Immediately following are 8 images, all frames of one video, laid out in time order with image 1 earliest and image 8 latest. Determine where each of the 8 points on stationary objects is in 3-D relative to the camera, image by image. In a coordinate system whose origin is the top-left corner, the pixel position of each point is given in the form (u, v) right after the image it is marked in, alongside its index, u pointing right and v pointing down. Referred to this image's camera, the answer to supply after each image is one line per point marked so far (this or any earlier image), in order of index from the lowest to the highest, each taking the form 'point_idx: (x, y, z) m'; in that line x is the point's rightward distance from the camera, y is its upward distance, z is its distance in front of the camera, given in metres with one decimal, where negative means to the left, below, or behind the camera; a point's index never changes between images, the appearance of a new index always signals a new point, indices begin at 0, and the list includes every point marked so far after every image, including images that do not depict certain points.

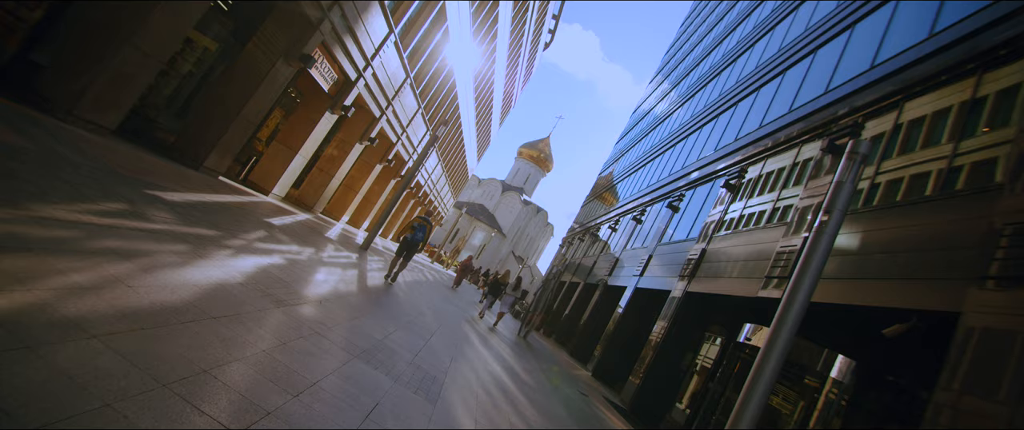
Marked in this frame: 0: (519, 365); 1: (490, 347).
0: (+0.1, -3.0, +8.9) m
1: (-0.5, -2.6, +9.0) m
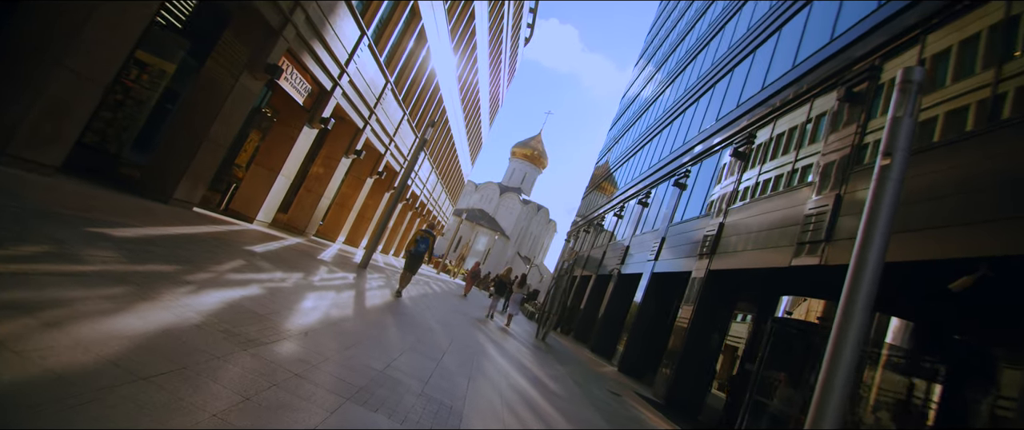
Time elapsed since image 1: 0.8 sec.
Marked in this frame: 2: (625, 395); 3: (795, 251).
0: (+0.5, -2.8, +8.1) m
1: (-0.1, -2.6, +8.2) m
2: (+2.6, -4.1, +10.1) m
3: (+5.7, -0.7, +9.1) m
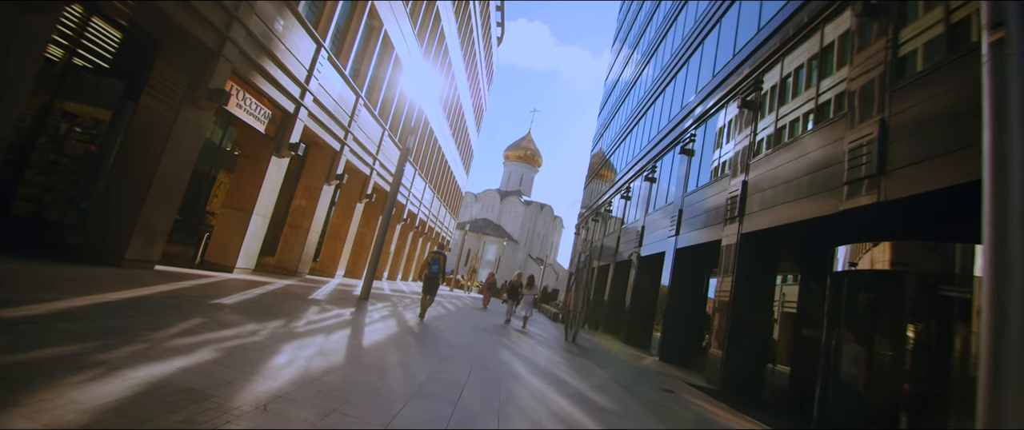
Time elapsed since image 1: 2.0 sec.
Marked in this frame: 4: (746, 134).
0: (+1.1, -2.6, +7.0) m
1: (+0.5, -2.5, +7.1) m
2: (+3.3, -3.5, +9.0) m
3: (+5.8, +0.4, +7.9) m
4: (+6.4, +2.2, +12.2) m
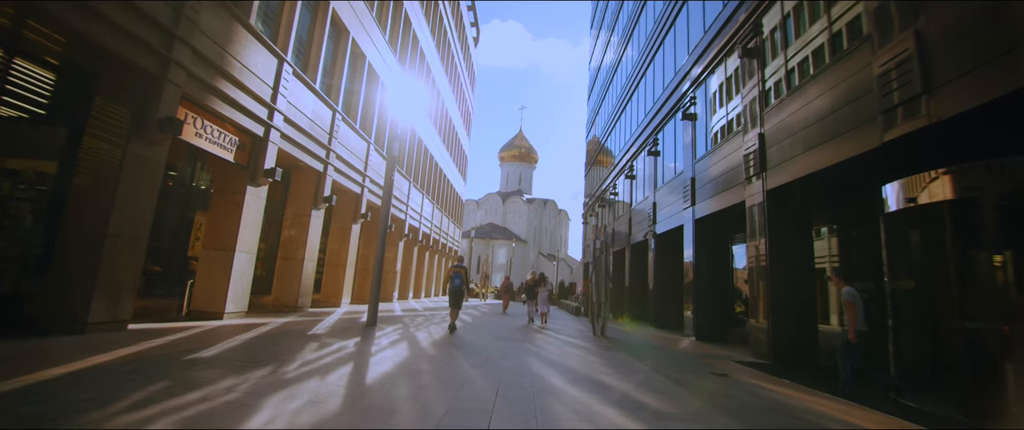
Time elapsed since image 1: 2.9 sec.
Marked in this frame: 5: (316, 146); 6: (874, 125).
0: (+1.5, -2.3, +6.1) m
1: (+0.9, -2.2, +6.2) m
2: (+3.9, -2.8, +8.0) m
3: (+5.8, +1.4, +7.0) m
4: (+6.1, +3.3, +11.3) m
5: (-4.9, +1.8, +11.3) m
6: (+5.8, +1.4, +7.3) m
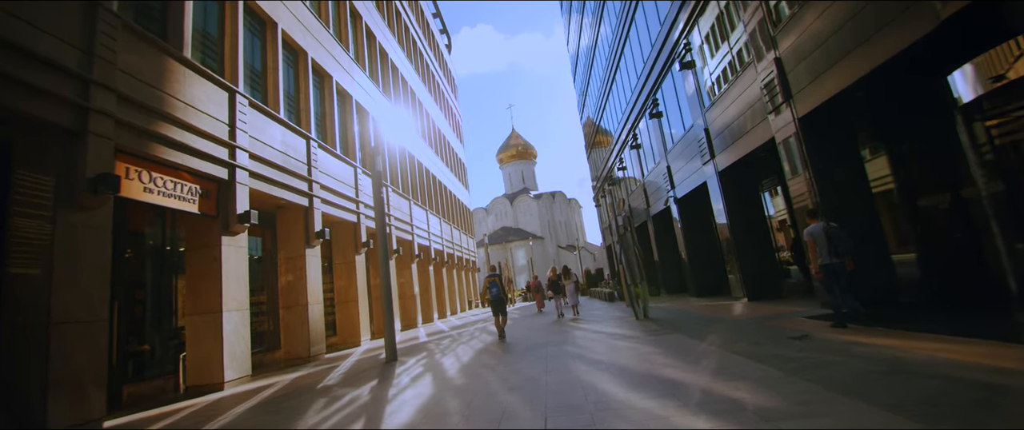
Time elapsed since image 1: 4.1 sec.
0: (+2.0, -1.7, +4.9) m
1: (+1.4, -1.8, +5.0) m
2: (+4.5, -1.8, +6.8) m
3: (+5.4, +2.8, +5.7) m
4: (+5.4, +4.7, +10.0) m
5: (-5.0, +0.8, +10.3) m
6: (+5.5, +2.8, +6.1) m
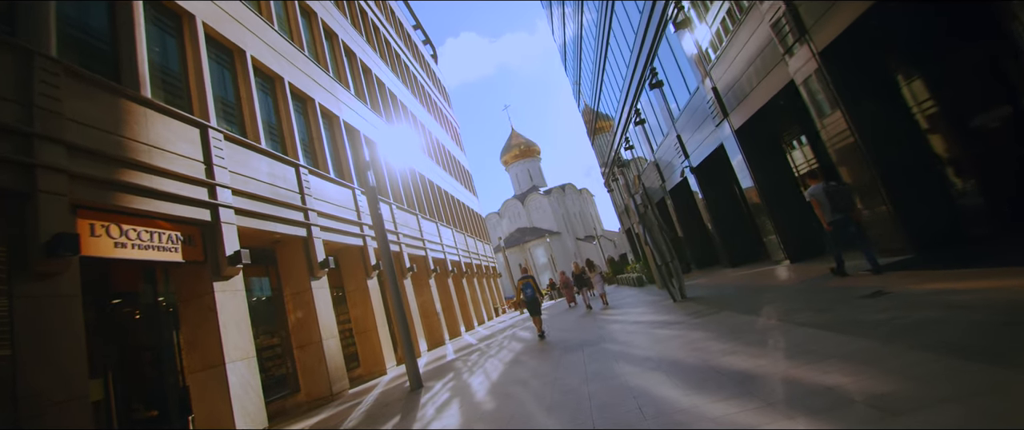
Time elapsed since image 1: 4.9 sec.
0: (+2.3, -1.3, +4.1) m
1: (+1.7, -1.5, +4.2) m
2: (+4.9, -0.9, +5.9) m
3: (+5.0, +3.7, +4.8) m
4: (+4.8, +5.5, +9.1) m
5: (-4.8, +0.1, +9.7) m
6: (+5.0, +3.7, +5.2) m
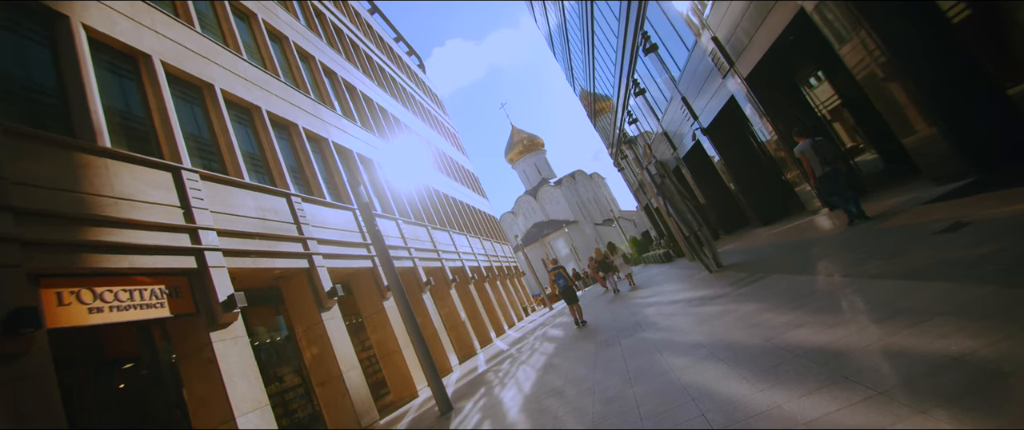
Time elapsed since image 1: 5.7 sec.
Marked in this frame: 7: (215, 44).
0: (+2.5, -0.8, +3.2) m
1: (+1.9, -1.1, +3.4) m
2: (+5.0, 0.0, +5.0) m
3: (+4.3, +4.6, +3.9) m
4: (+4.0, +6.4, +8.2) m
5: (-4.6, -0.6, +9.2) m
6: (+4.3, +4.6, +4.2) m
7: (-6.8, +3.9, +10.2) m
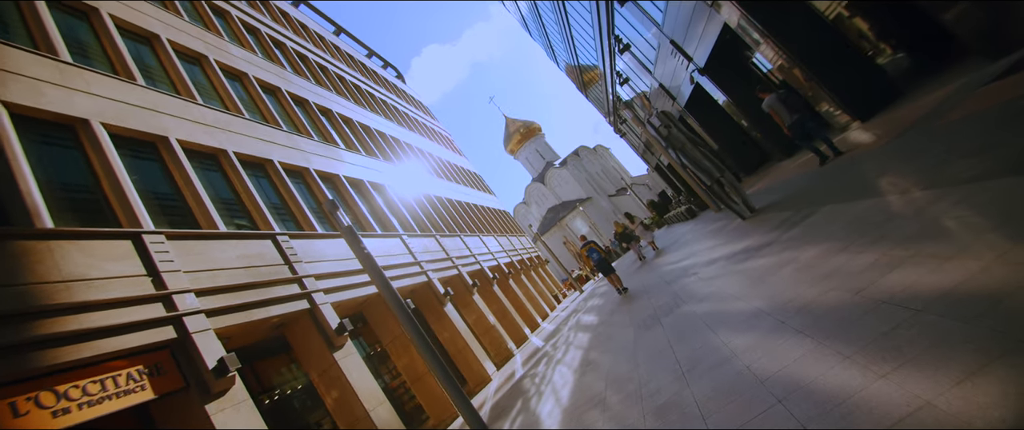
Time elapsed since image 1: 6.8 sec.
0: (+2.4, -0.2, +2.3) m
1: (+1.9, -0.6, +2.5) m
2: (+4.7, +1.2, +3.9) m
3: (+3.0, +5.5, +2.8) m
4: (+2.5, +7.3, +7.1) m
5: (-4.4, -1.3, +8.4) m
6: (+3.1, +5.5, +3.1) m
7: (-7.4, +2.6, +9.5) m
